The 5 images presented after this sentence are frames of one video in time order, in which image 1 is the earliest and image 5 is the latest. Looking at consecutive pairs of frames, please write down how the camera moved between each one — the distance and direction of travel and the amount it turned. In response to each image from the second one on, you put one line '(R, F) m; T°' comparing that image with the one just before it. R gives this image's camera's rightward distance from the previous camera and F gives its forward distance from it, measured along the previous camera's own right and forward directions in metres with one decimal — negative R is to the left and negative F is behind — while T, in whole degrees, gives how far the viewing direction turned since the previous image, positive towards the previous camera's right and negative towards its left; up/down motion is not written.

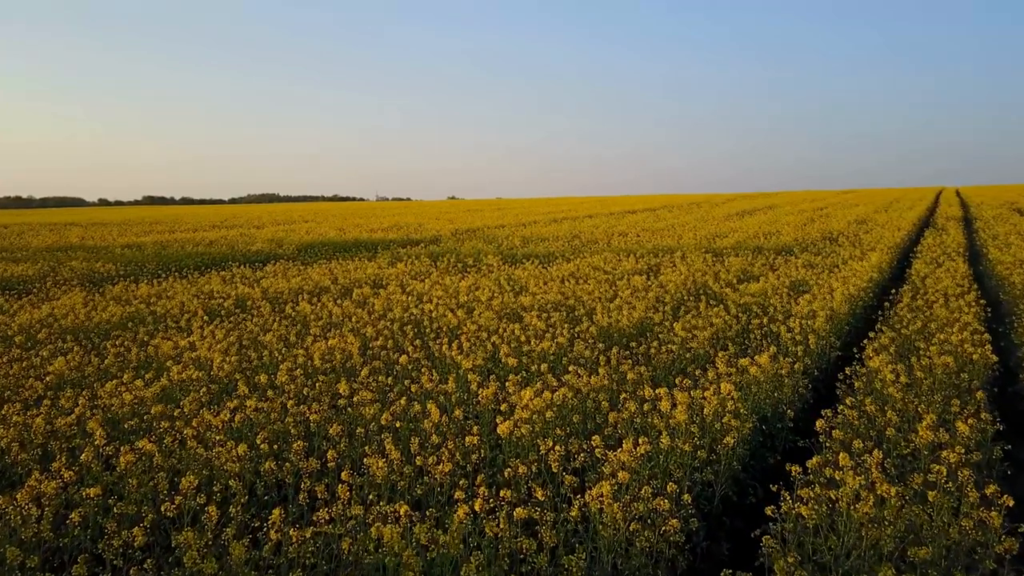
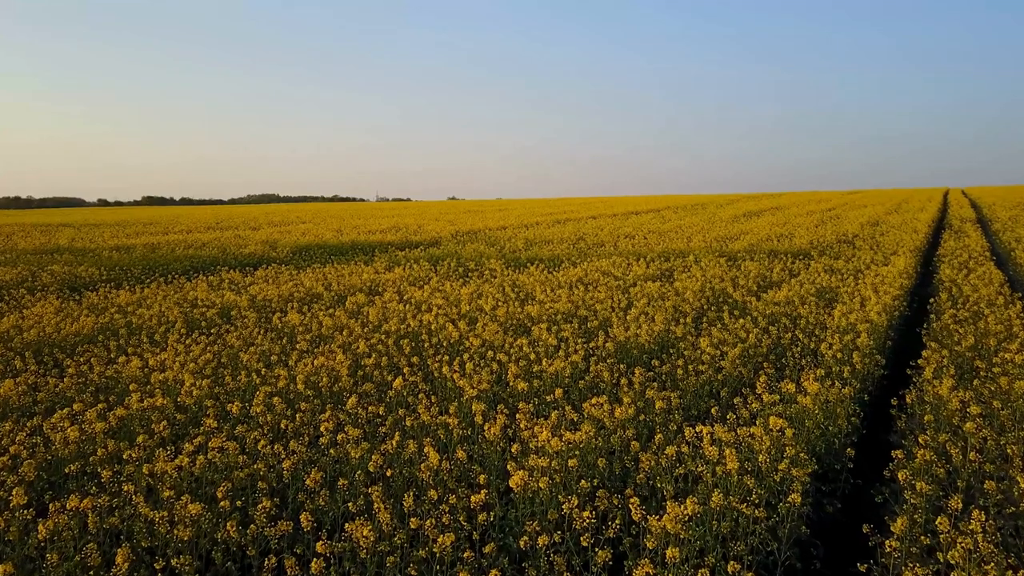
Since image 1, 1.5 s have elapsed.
(-0.1, +0.8) m; 0°
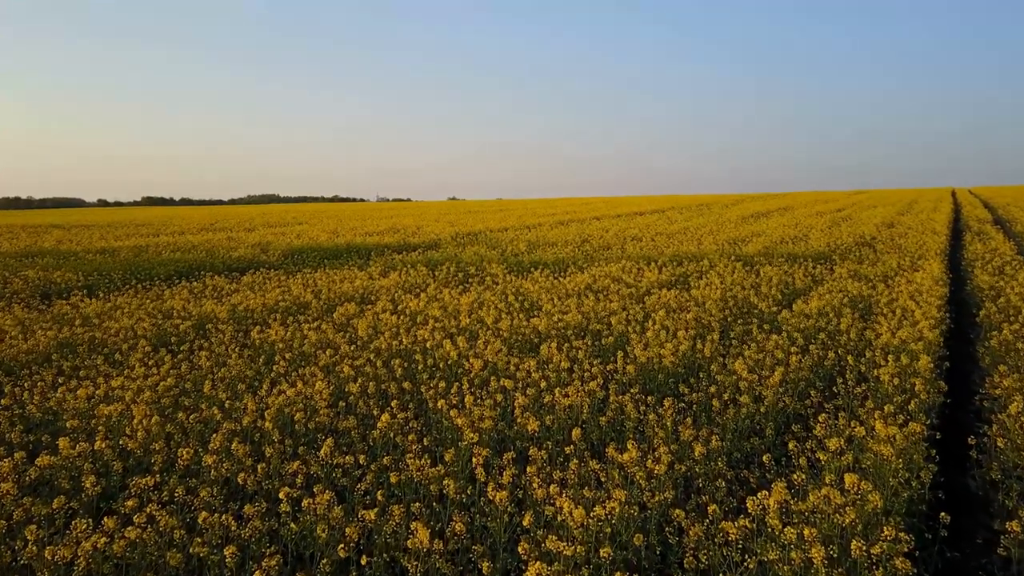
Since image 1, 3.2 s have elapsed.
(-0.1, +0.9) m; 0°
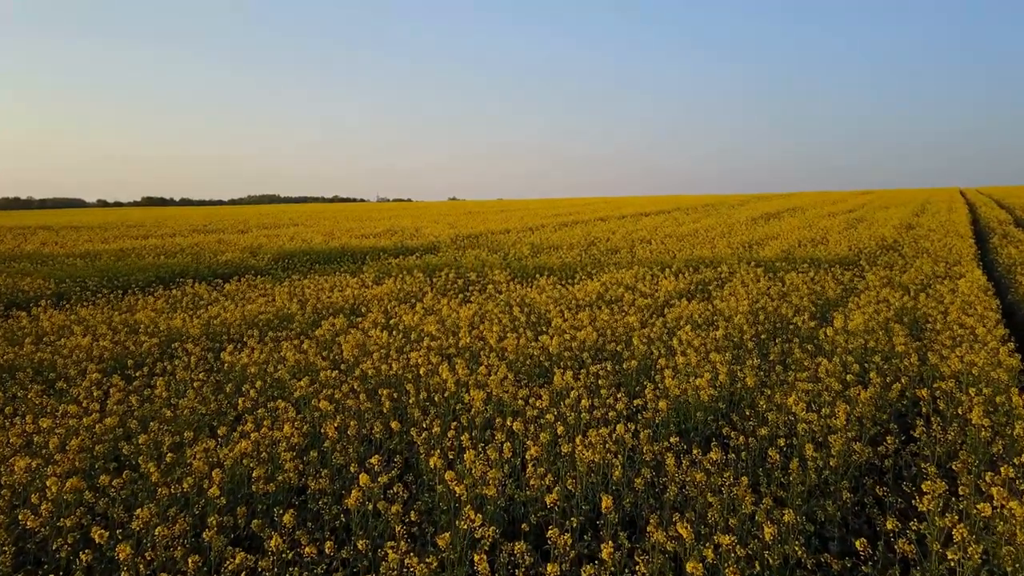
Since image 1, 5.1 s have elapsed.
(-0.1, +1.0) m; 0°
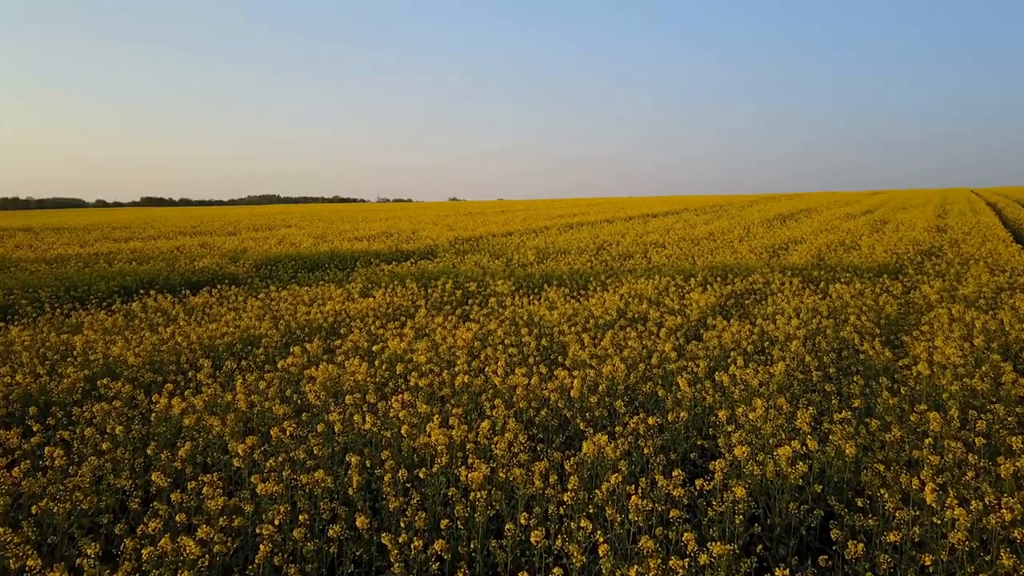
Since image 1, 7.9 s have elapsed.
(-0.1, +1.6) m; 0°
